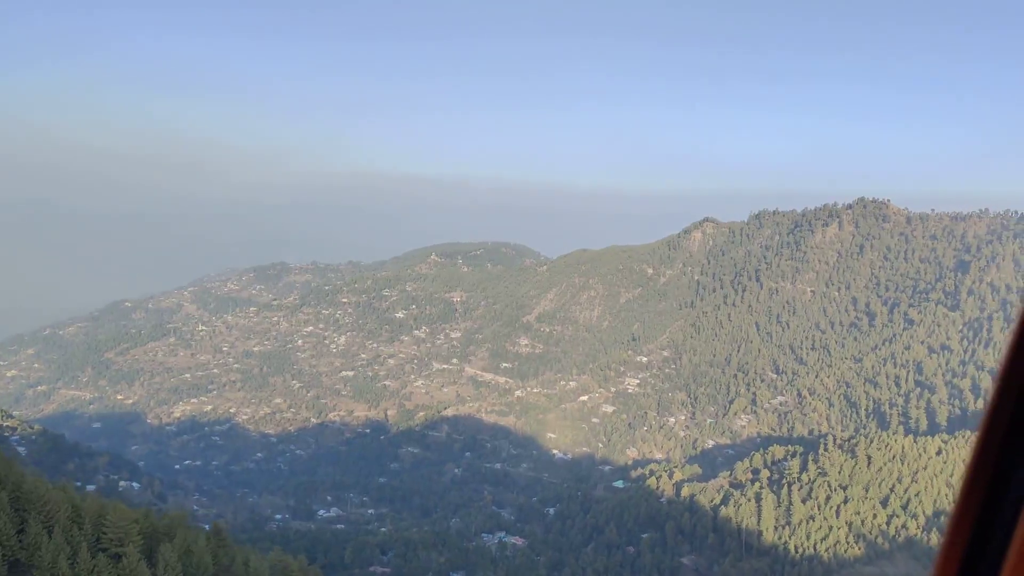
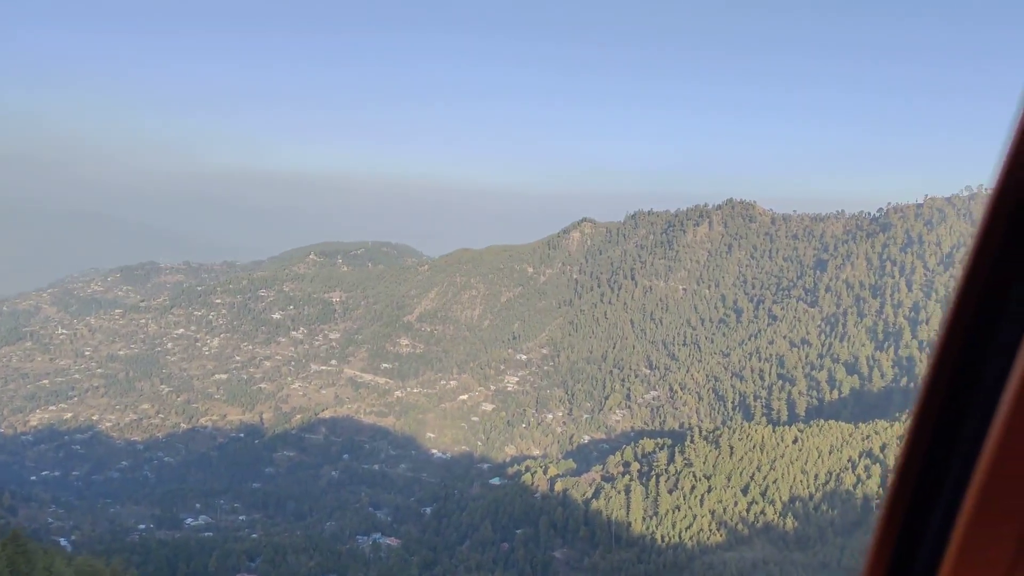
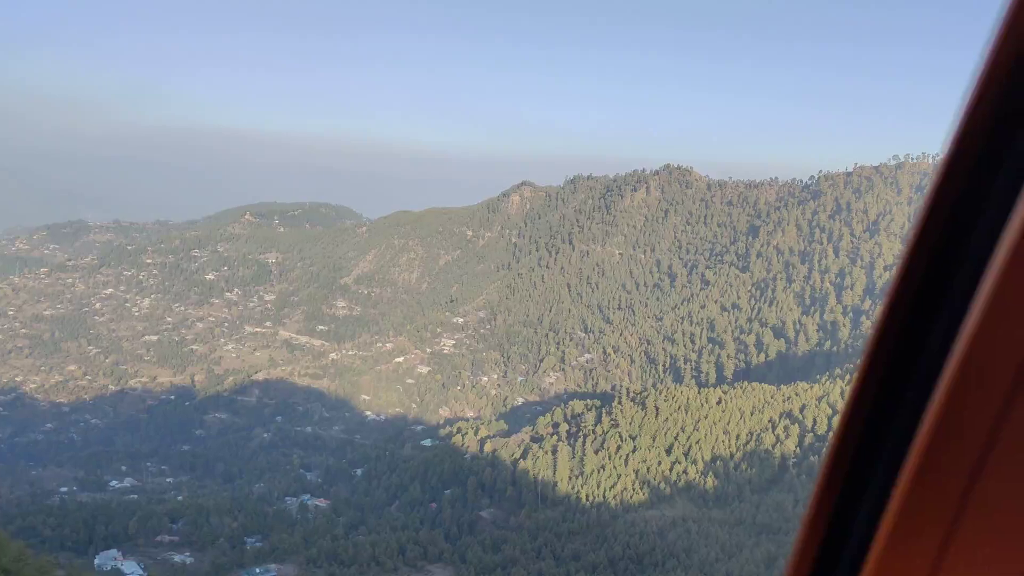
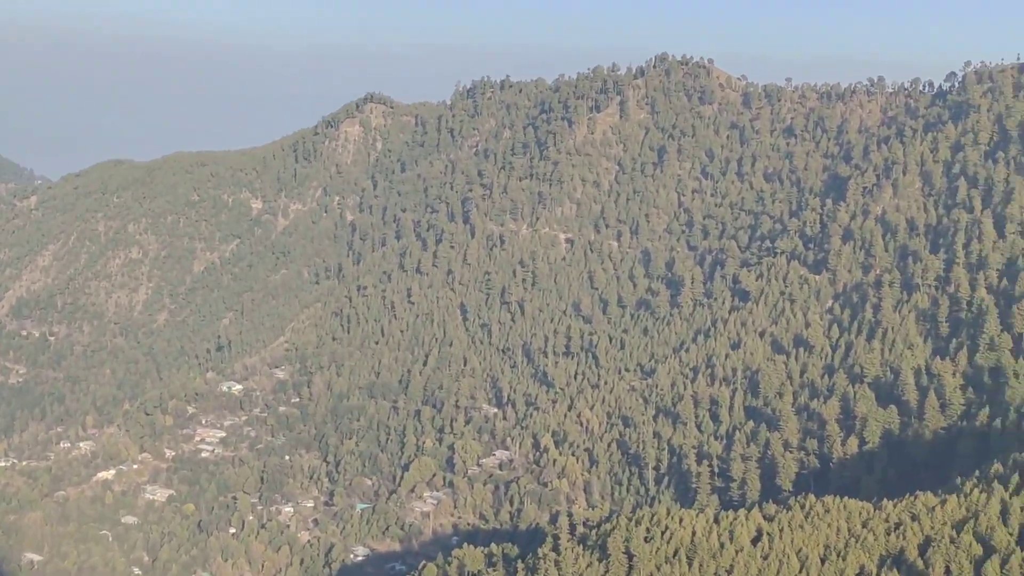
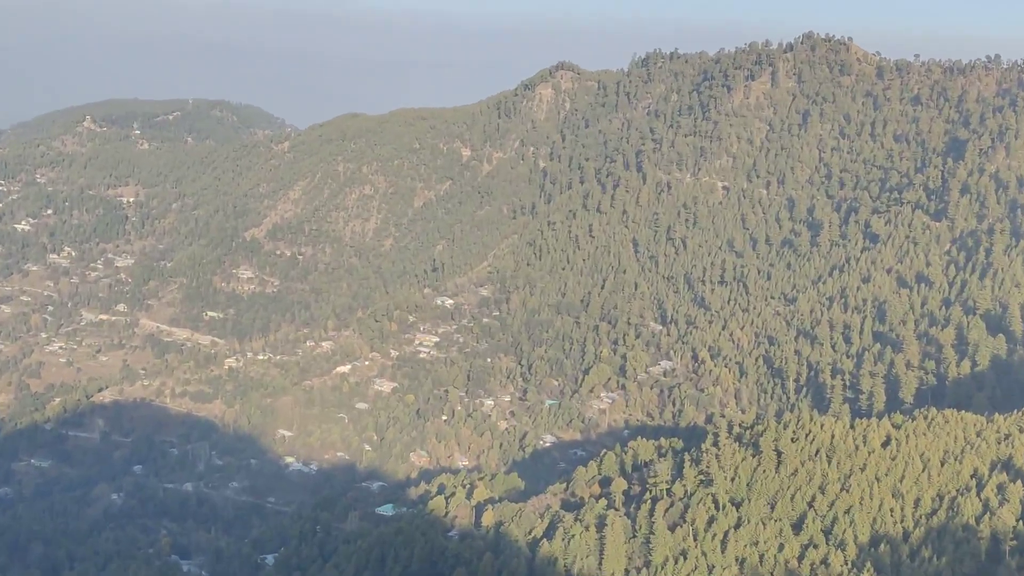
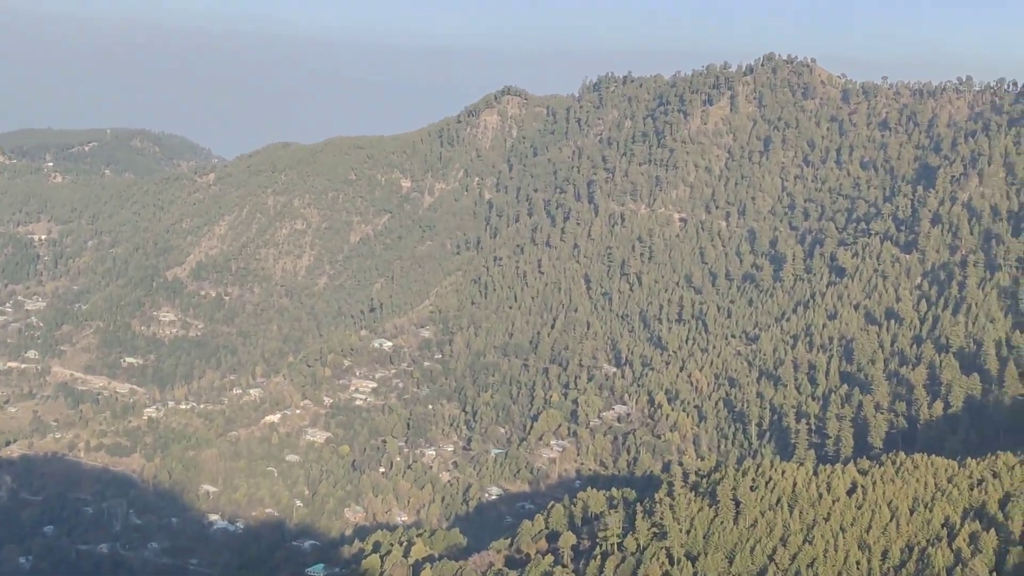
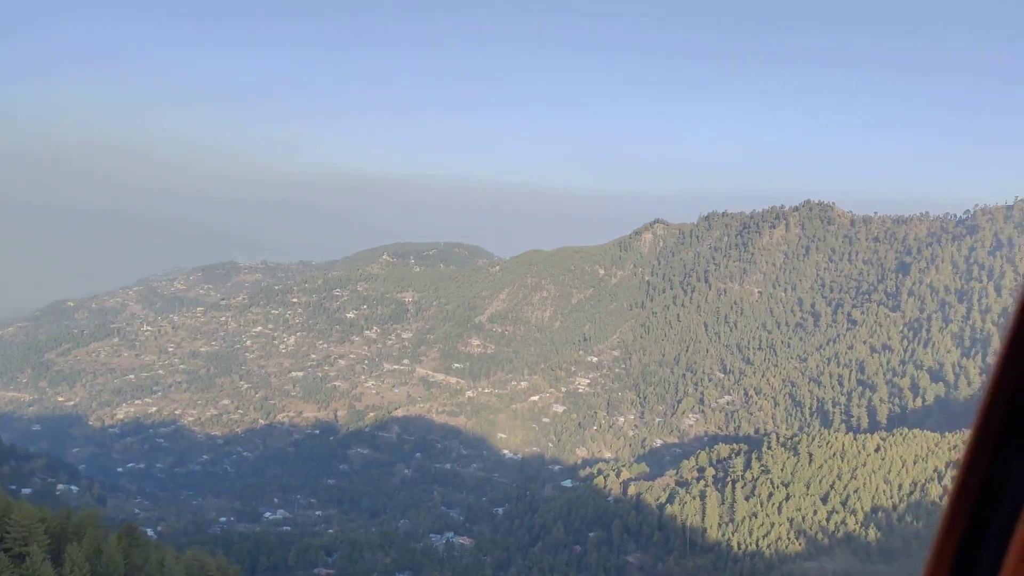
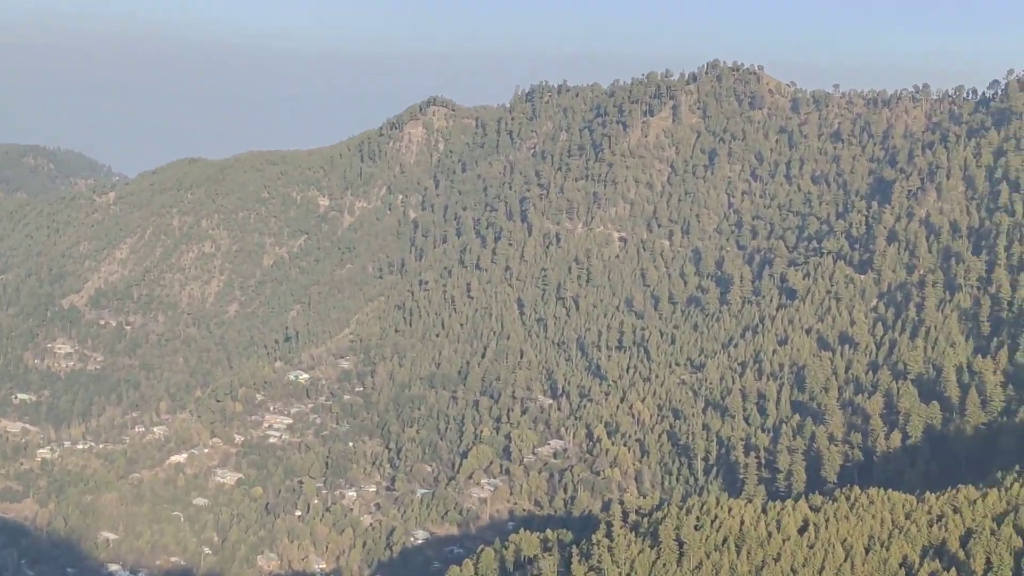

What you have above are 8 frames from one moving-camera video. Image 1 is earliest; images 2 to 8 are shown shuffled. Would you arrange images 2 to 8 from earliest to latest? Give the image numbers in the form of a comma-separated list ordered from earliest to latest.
7, 2, 3, 5, 6, 8, 4
